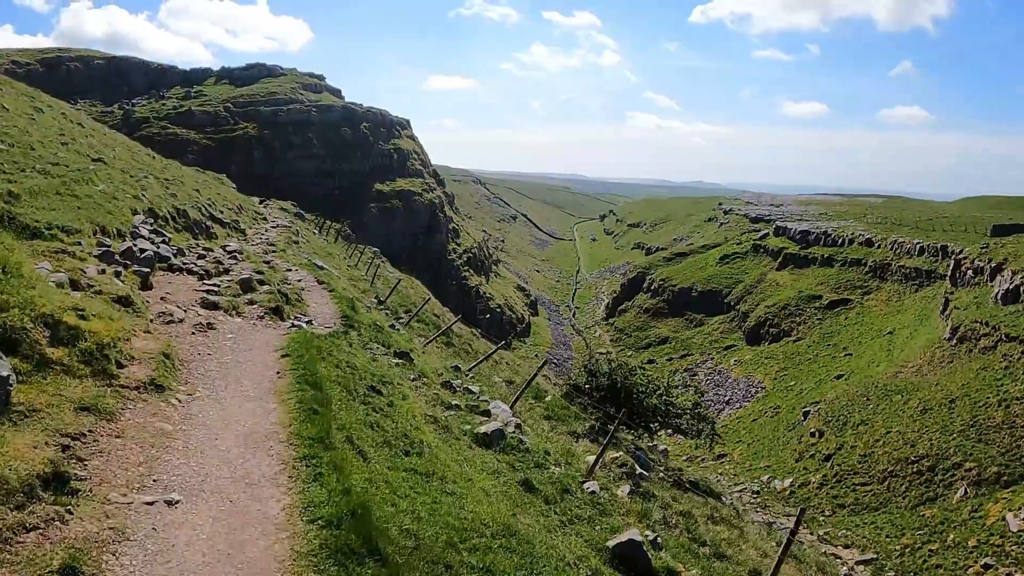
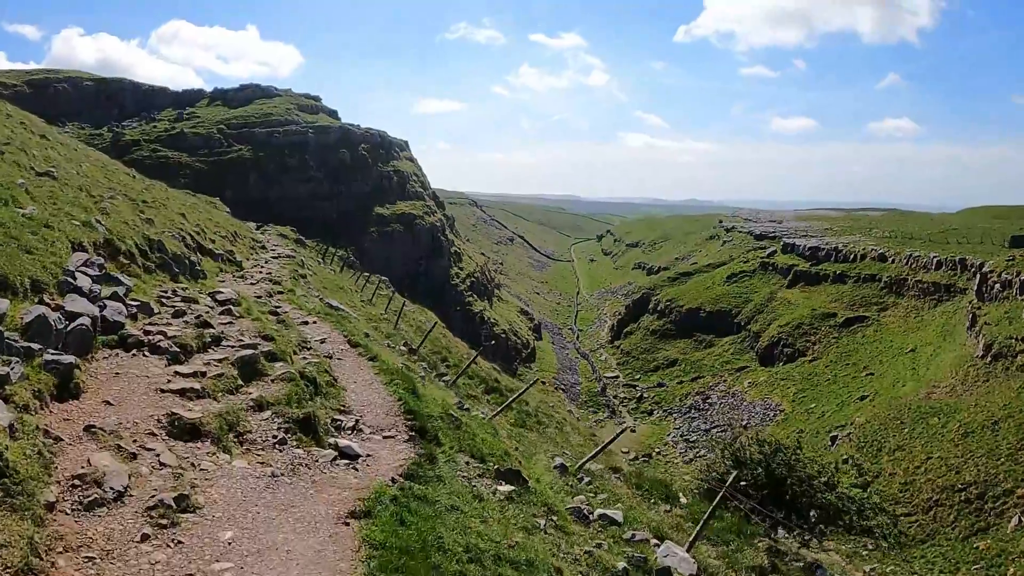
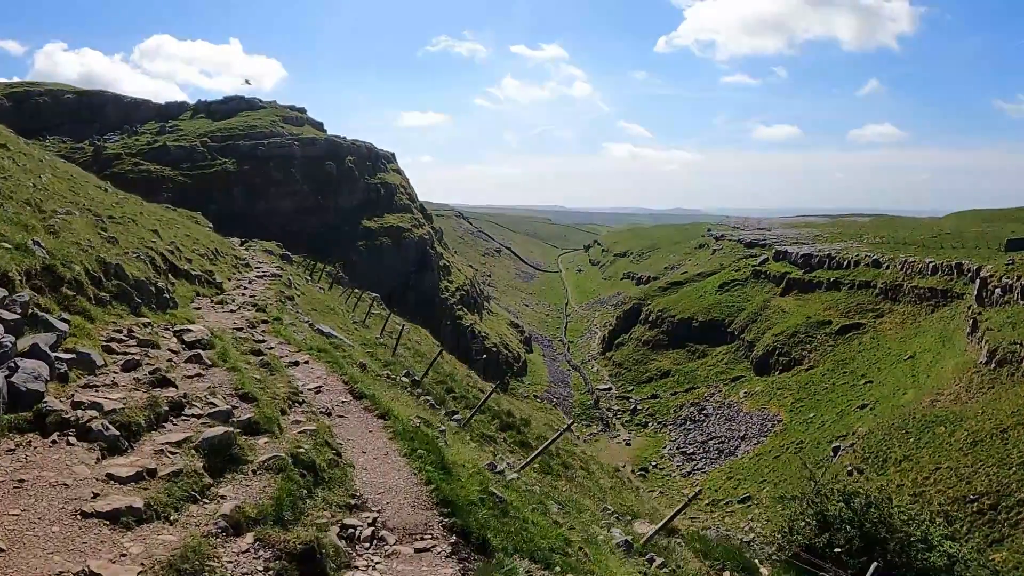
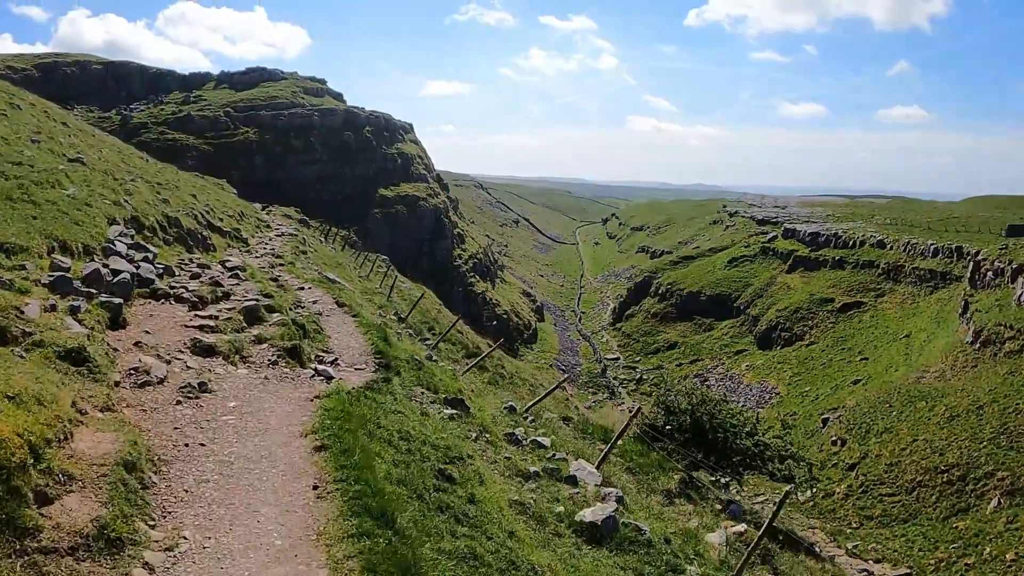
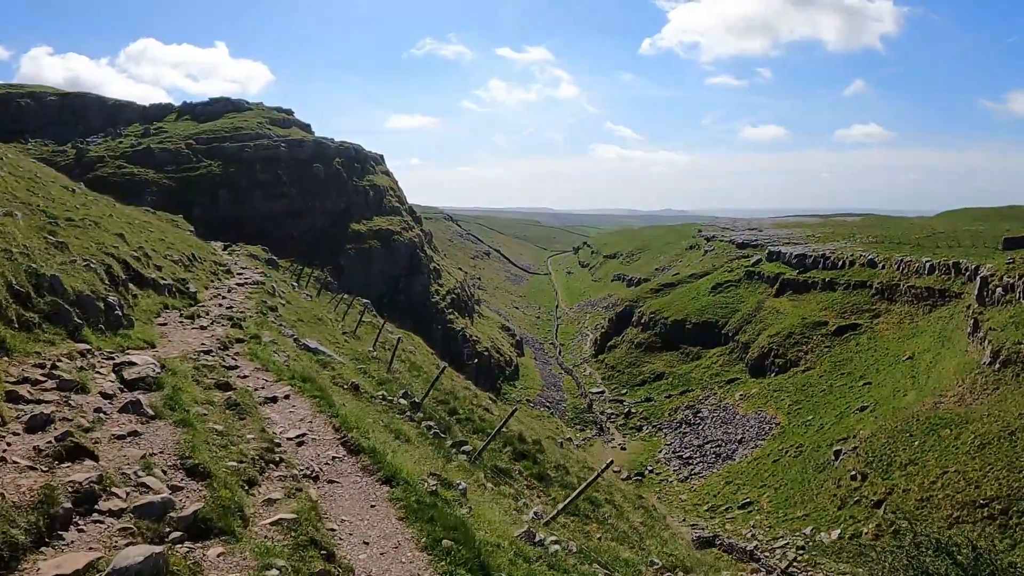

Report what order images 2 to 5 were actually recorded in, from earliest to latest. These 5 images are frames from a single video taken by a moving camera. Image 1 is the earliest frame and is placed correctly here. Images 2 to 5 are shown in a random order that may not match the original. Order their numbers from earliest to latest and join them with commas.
4, 2, 3, 5
